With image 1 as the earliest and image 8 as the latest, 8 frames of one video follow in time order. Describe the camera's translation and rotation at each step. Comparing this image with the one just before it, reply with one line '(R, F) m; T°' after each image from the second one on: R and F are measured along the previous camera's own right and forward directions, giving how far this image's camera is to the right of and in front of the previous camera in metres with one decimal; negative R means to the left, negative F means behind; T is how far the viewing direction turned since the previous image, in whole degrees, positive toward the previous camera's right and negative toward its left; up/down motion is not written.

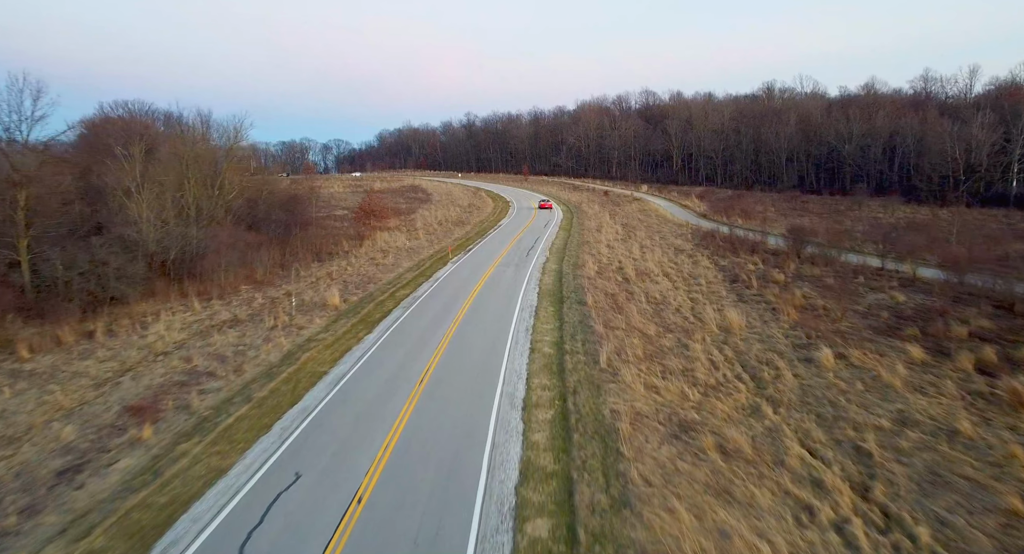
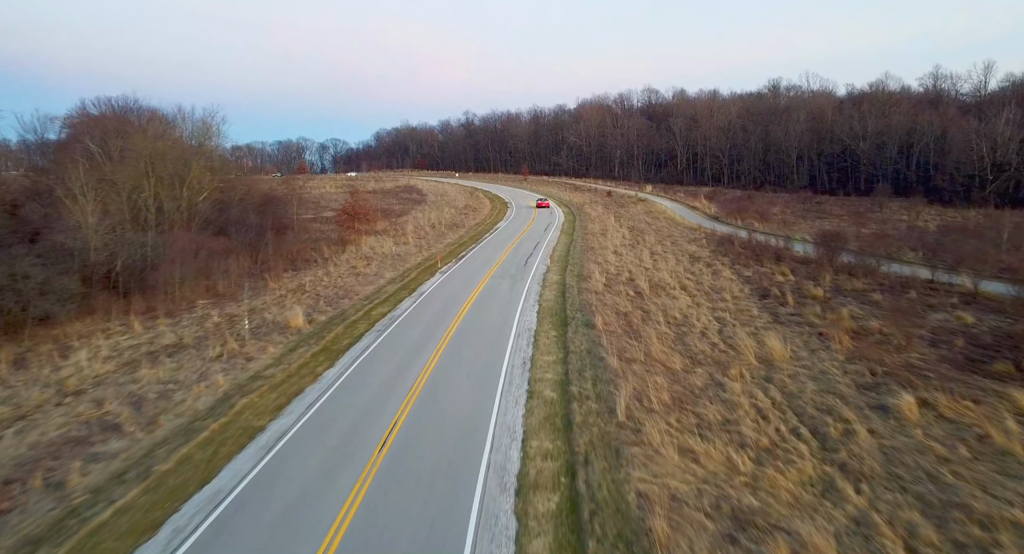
(+0.2, +3.5) m; 0°
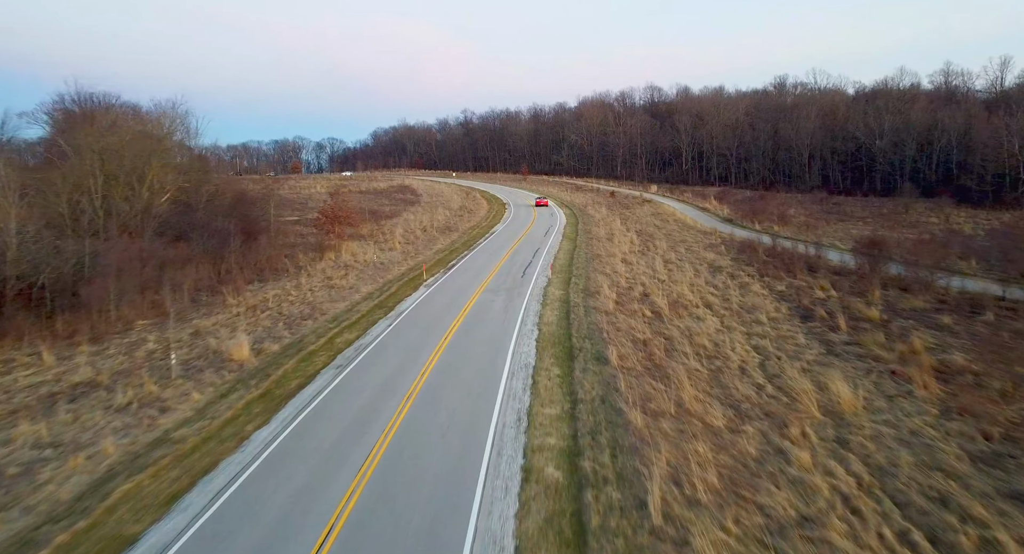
(+0.2, +3.6) m; 0°
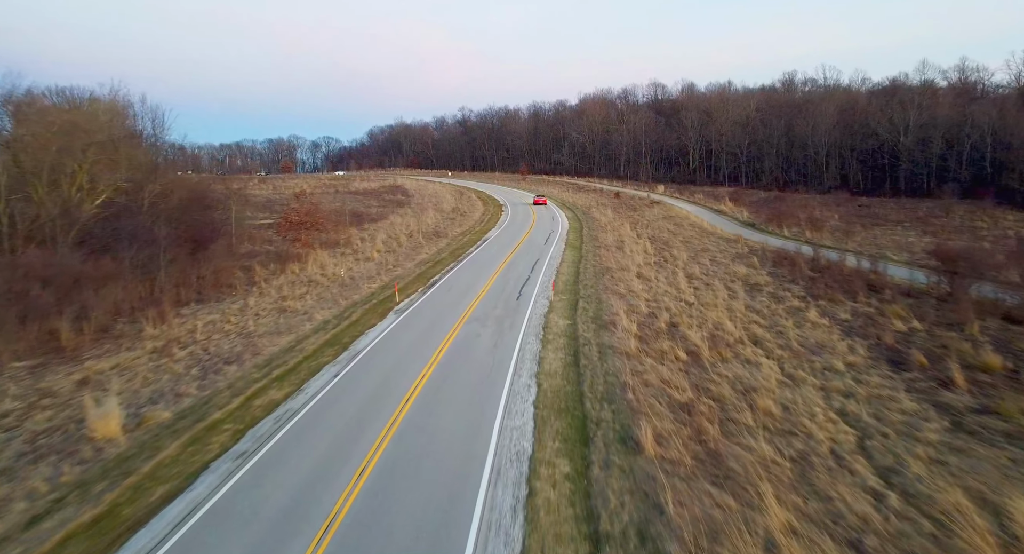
(+0.3, +4.9) m; 0°
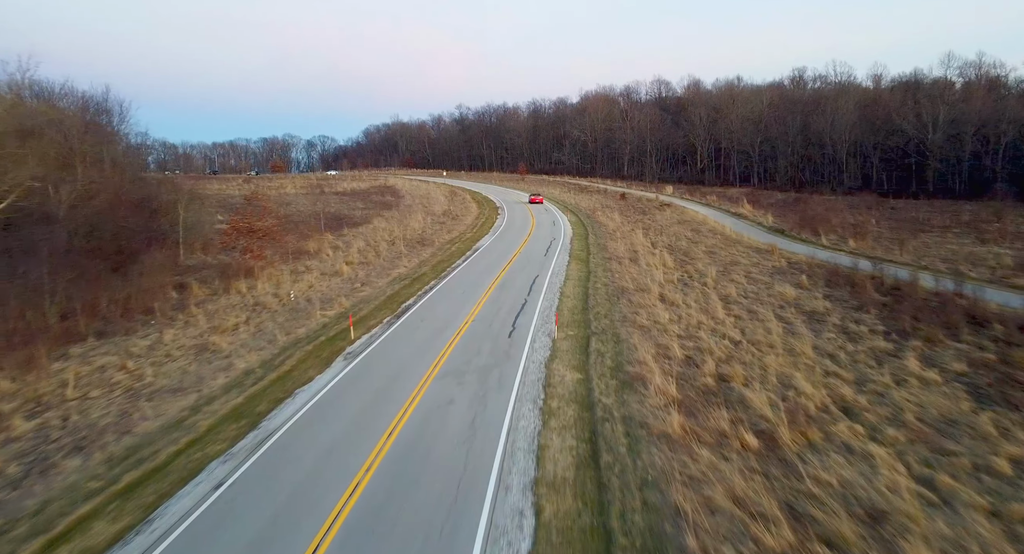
(+0.3, +5.0) m; 0°
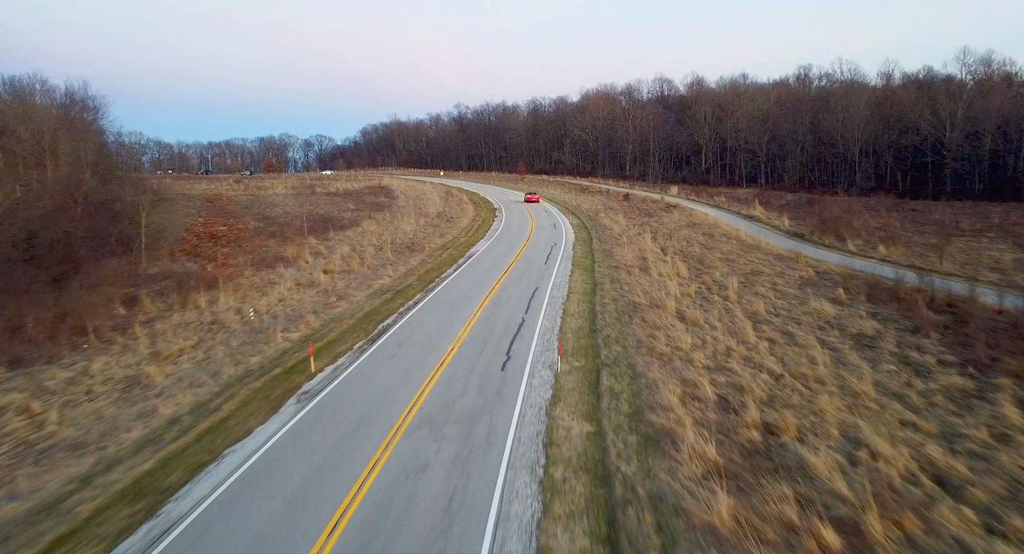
(+0.2, +2.8) m; 0°
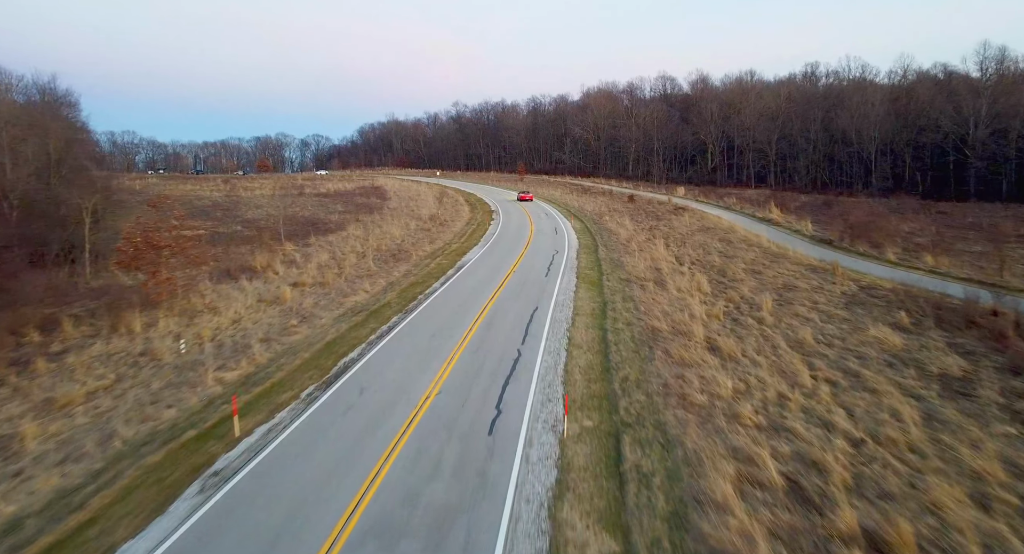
(+0.2, +3.3) m; 0°
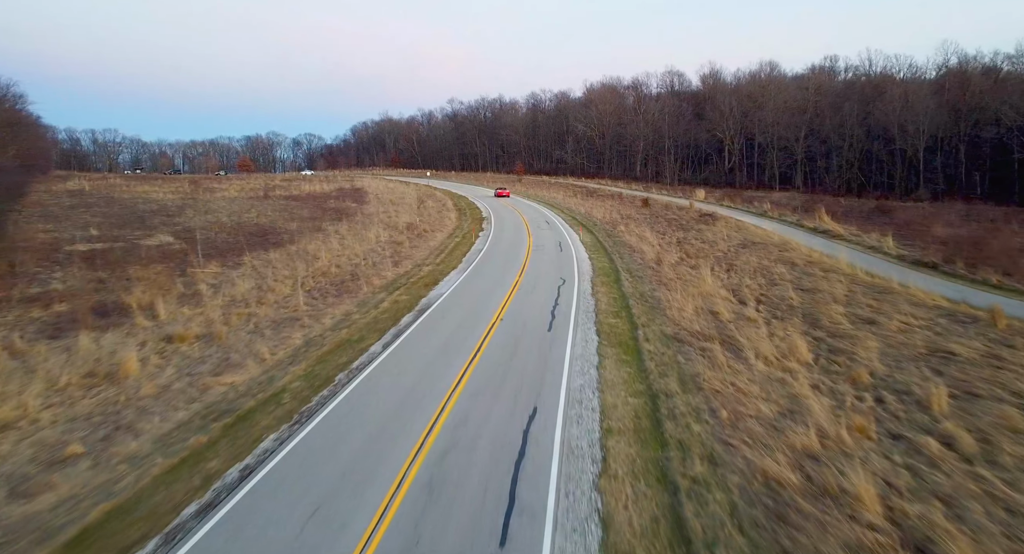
(+0.5, +8.1) m; 0°
